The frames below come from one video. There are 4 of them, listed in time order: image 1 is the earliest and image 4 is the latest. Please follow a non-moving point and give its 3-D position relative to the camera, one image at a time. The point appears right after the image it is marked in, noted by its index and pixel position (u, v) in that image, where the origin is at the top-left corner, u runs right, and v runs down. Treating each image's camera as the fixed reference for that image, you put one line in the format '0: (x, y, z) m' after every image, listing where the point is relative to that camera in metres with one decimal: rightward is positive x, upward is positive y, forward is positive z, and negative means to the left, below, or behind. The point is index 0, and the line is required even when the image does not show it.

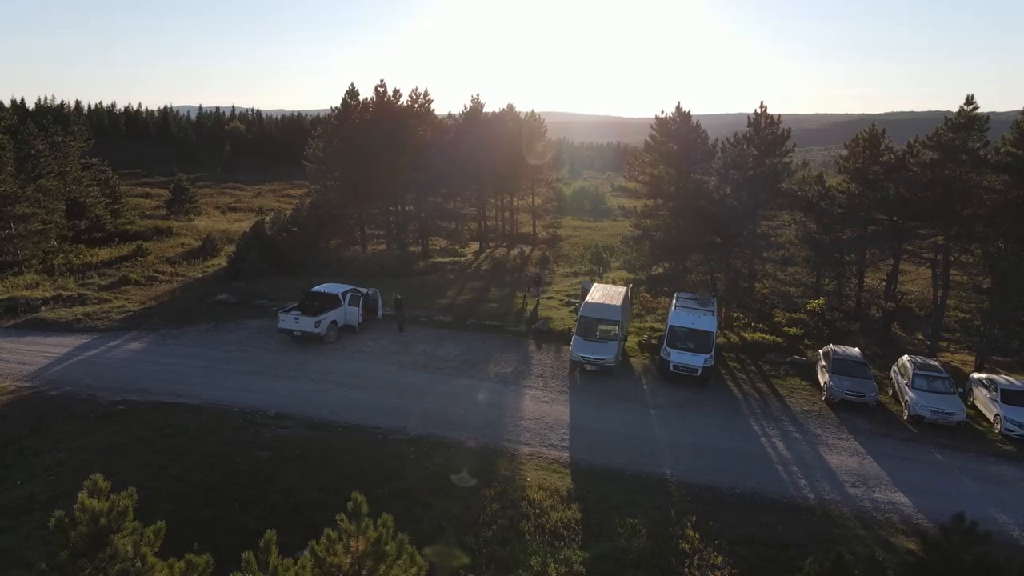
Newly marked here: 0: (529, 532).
0: (+0.3, -3.8, +11.6) m
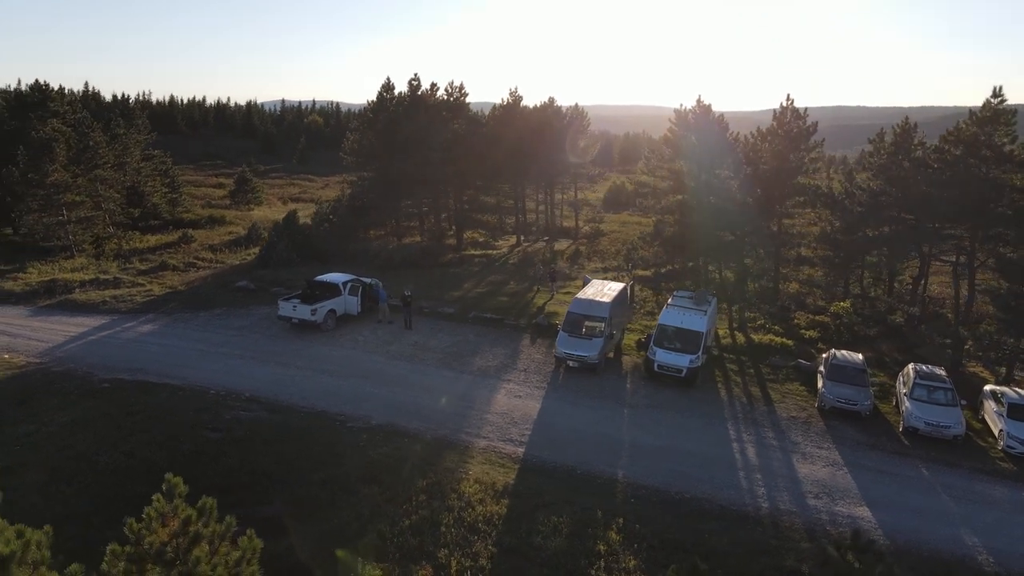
0: (-1.0, -3.7, +11.6) m
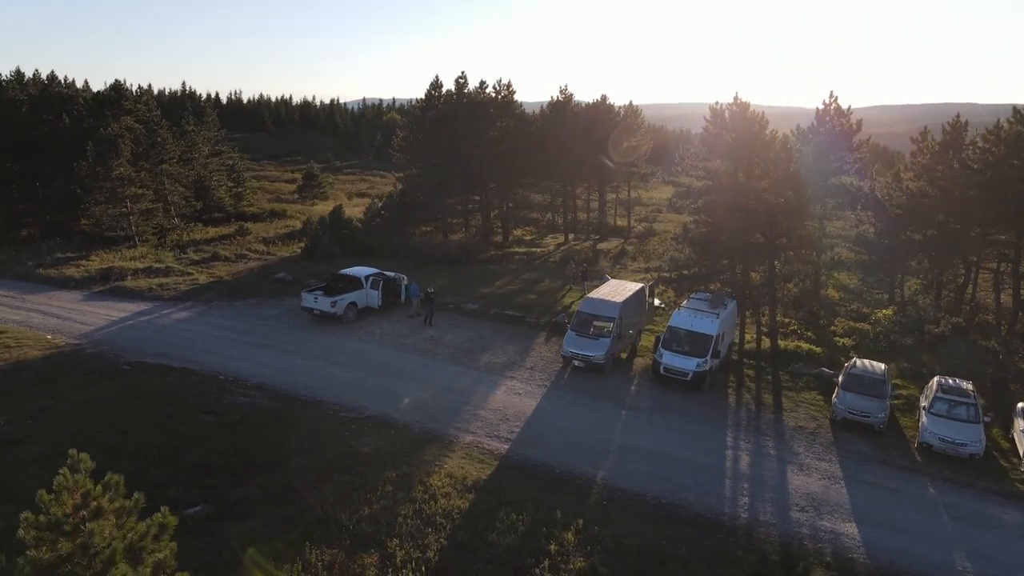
0: (-1.7, -3.6, +11.8) m
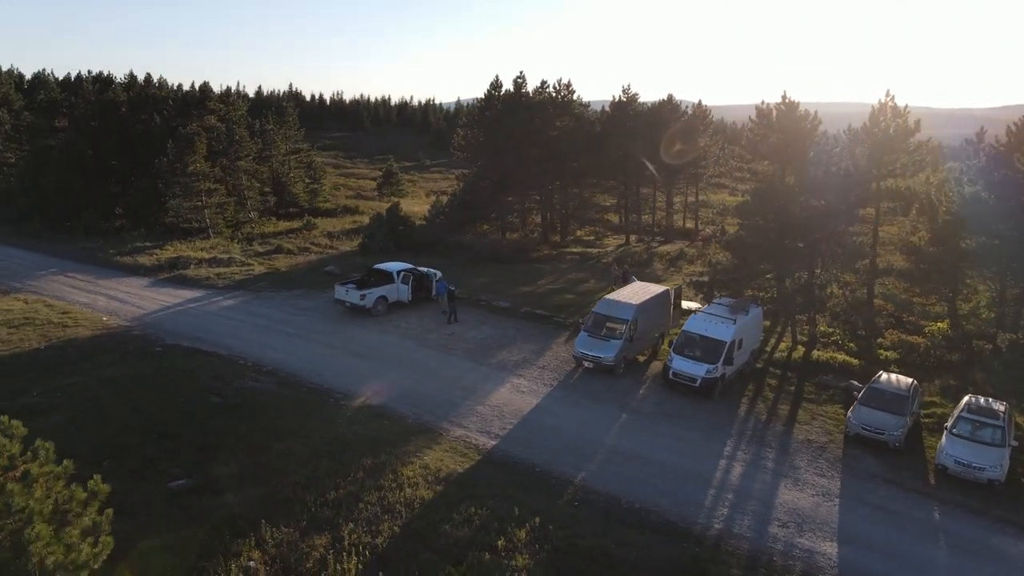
0: (-2.4, -3.5, +12.2) m
